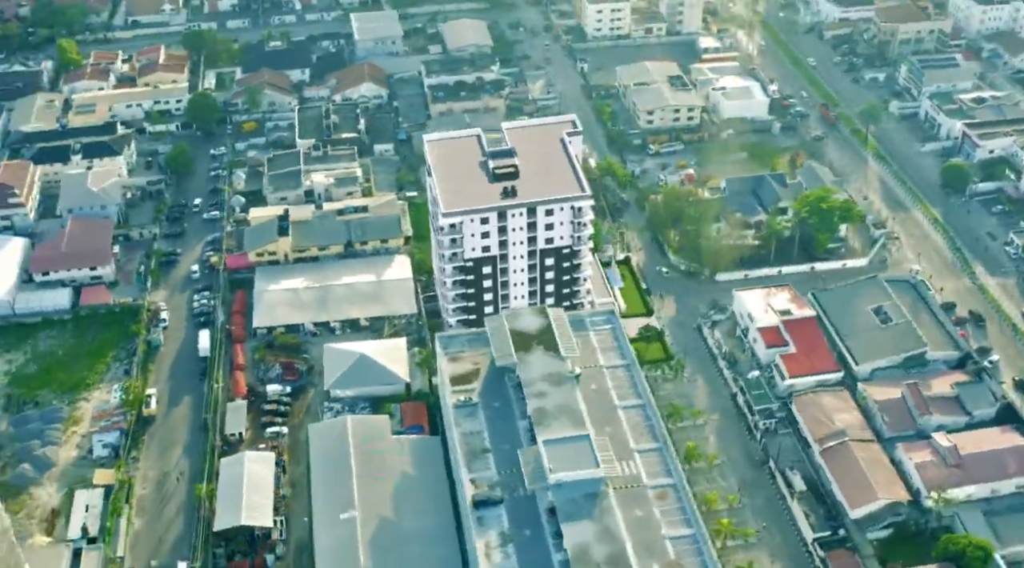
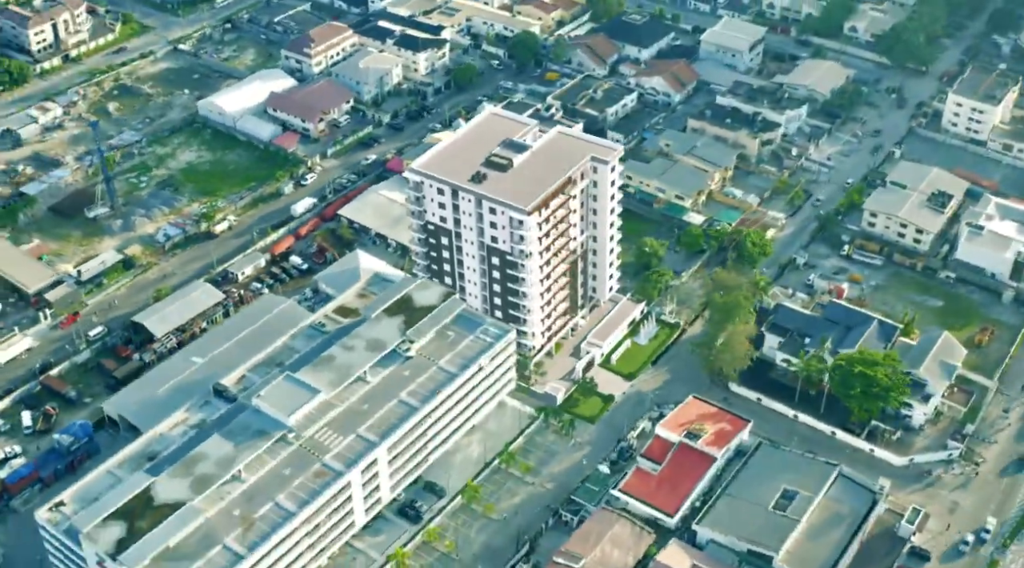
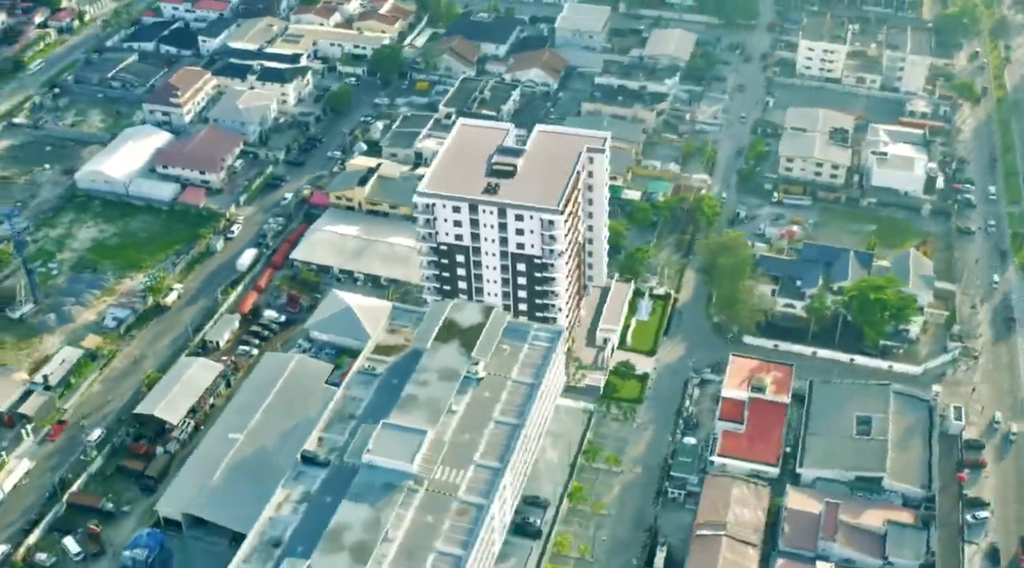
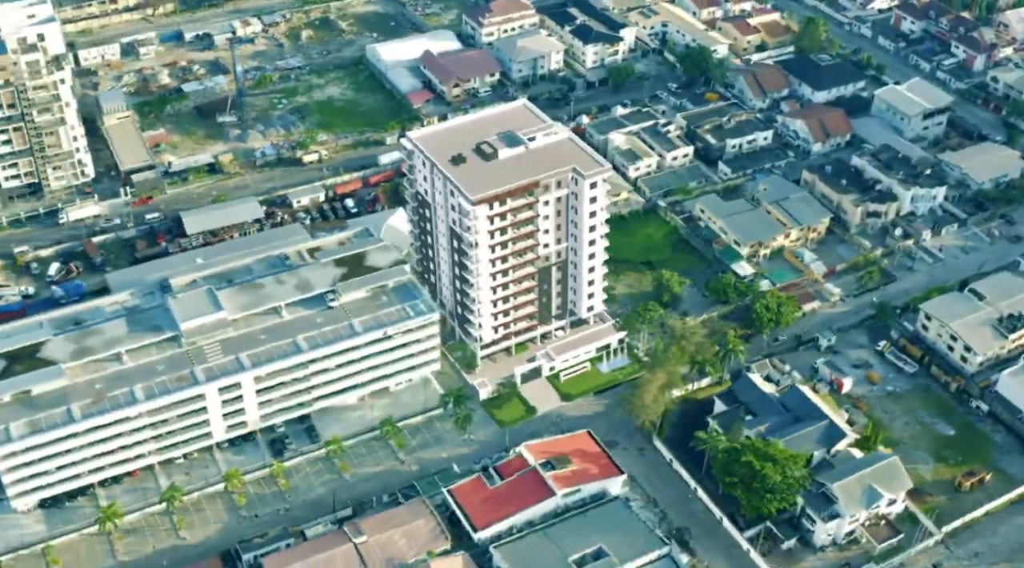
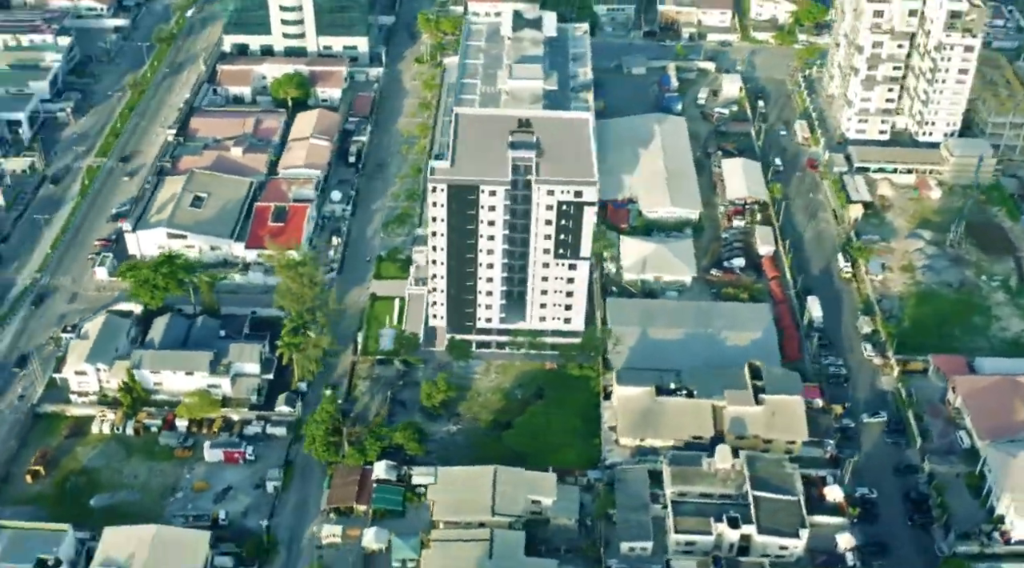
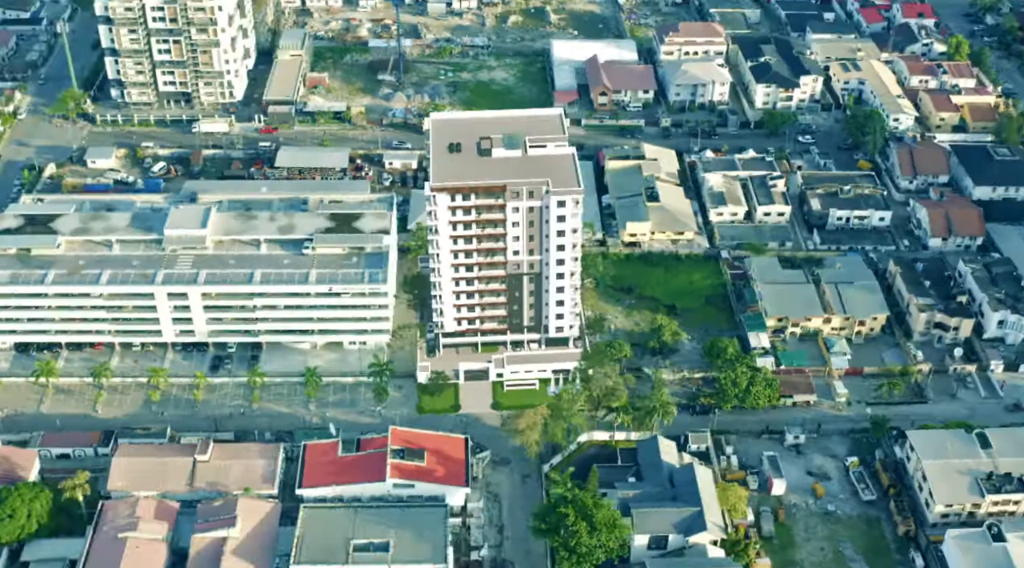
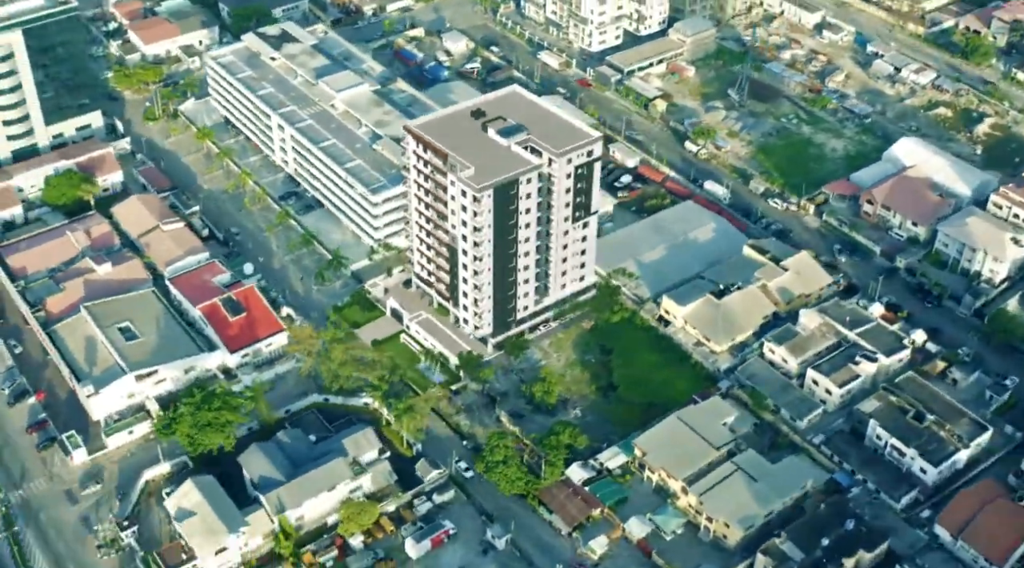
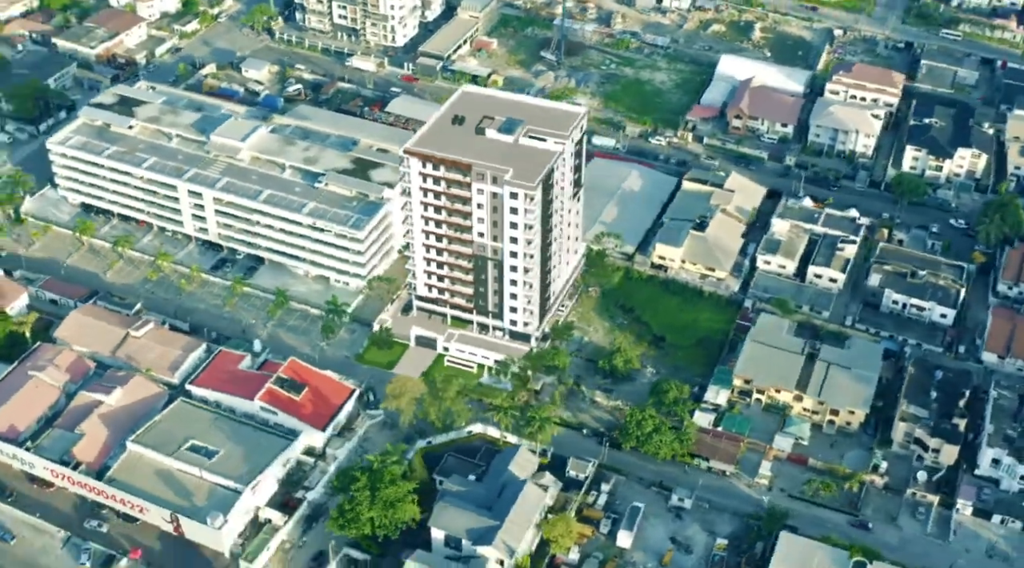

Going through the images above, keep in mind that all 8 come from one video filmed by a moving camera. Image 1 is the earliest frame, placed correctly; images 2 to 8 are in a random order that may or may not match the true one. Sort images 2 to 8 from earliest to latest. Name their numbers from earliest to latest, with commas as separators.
3, 2, 4, 6, 8, 7, 5
